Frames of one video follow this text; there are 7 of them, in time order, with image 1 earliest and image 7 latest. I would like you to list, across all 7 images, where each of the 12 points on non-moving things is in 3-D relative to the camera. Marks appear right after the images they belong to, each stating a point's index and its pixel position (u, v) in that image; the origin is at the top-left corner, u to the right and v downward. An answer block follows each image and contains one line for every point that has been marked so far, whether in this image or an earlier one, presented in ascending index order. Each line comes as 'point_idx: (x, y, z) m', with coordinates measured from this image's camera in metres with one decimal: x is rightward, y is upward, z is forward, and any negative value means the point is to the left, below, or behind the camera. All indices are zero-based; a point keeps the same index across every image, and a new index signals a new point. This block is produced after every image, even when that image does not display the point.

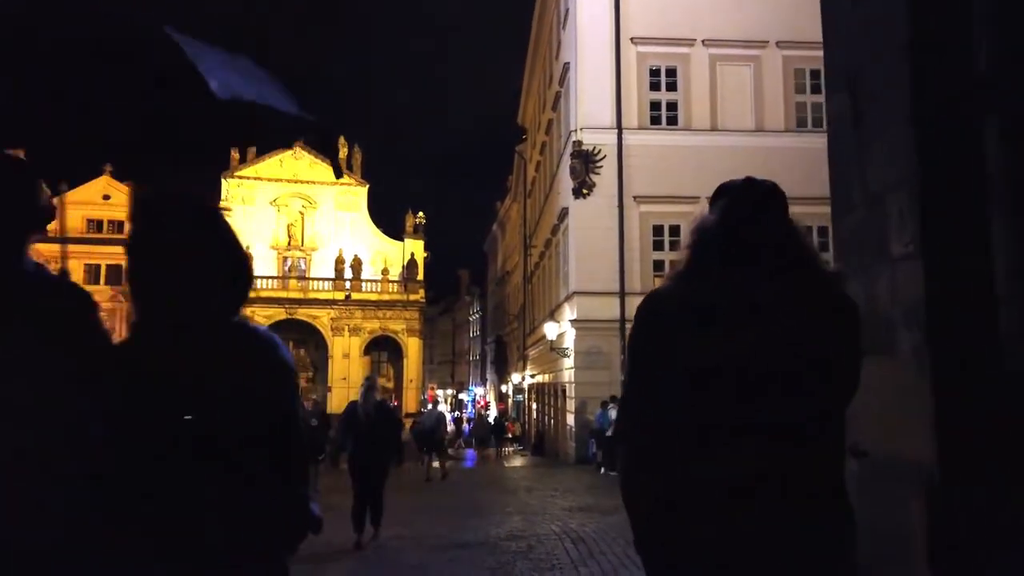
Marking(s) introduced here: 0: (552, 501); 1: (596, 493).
0: (+0.7, -3.9, +13.6) m
1: (+1.6, -4.0, +14.4) m
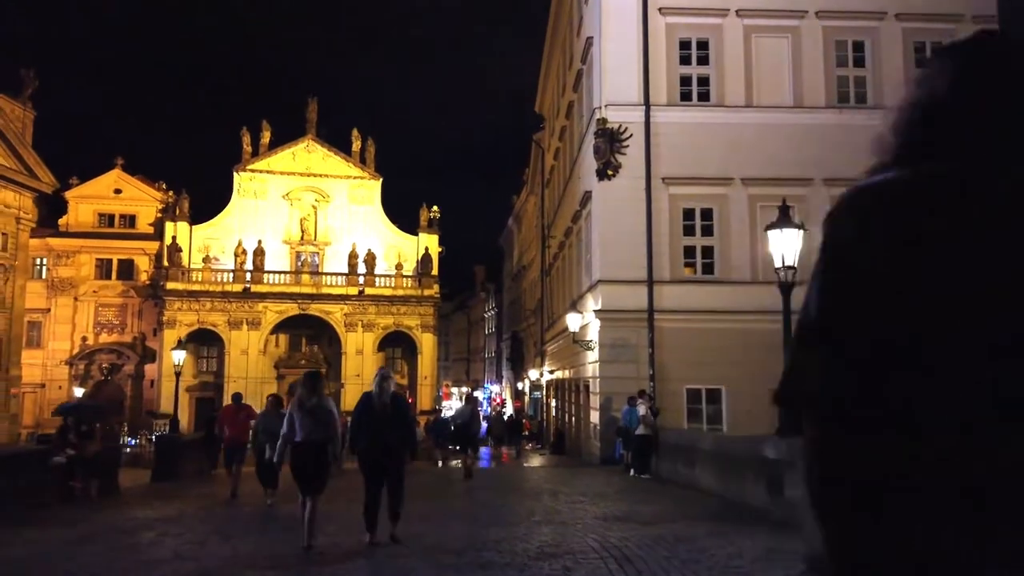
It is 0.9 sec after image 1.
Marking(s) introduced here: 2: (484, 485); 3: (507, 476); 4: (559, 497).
0: (+1.1, -3.6, +12.0) m
1: (+2.0, -3.7, +12.8) m
2: (-0.7, -4.7, +17.4) m
3: (-0.1, -5.1, +20.0) m
4: (+0.8, -3.9, +13.8) m
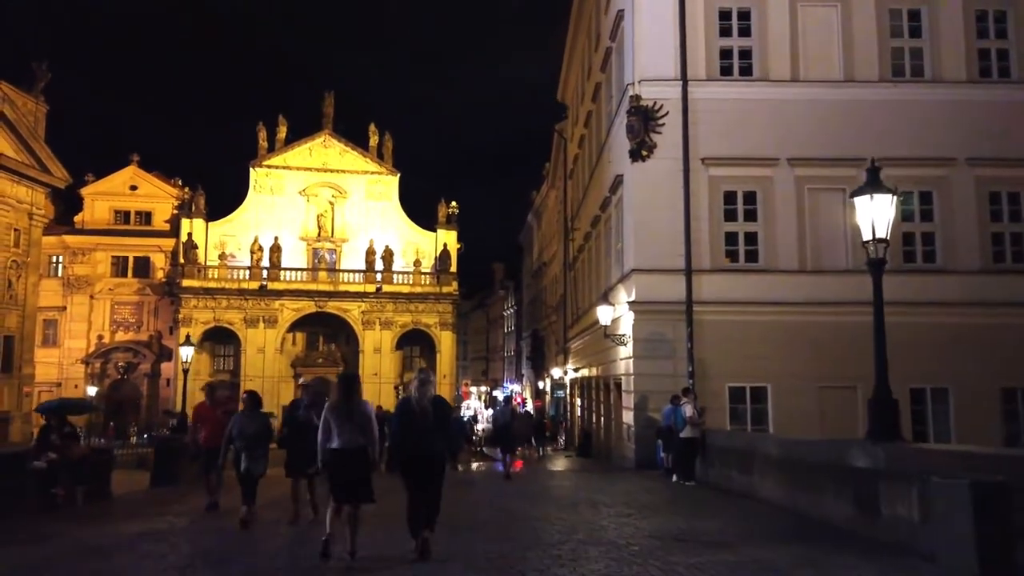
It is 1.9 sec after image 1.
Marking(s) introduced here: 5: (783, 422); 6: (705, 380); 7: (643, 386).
0: (+1.7, -3.3, +10.4) m
1: (+2.5, -3.4, +11.2) m
2: (-0.1, -4.4, +15.8) m
3: (+0.6, -4.8, +18.4) m
4: (+1.4, -3.6, +12.2) m
5: (+7.3, -3.6, +19.8) m
6: (+5.2, -2.5, +19.9) m
7: (+3.5, -2.7, +19.8) m
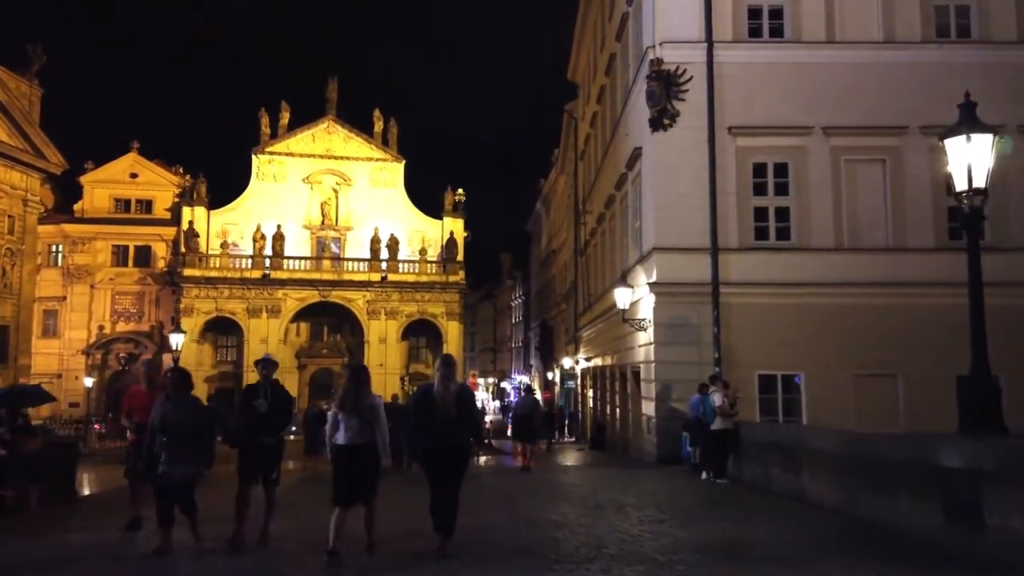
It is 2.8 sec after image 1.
0: (+1.8, -2.9, +8.9) m
1: (+2.7, -3.0, +9.6) m
2: (+0.1, -3.9, +14.3) m
3: (+0.9, -4.3, +16.9) m
4: (+1.6, -3.2, +10.7) m
5: (+7.5, -3.1, +18.2) m
6: (+5.5, -2.0, +18.3) m
7: (+3.8, -2.2, +18.2) m
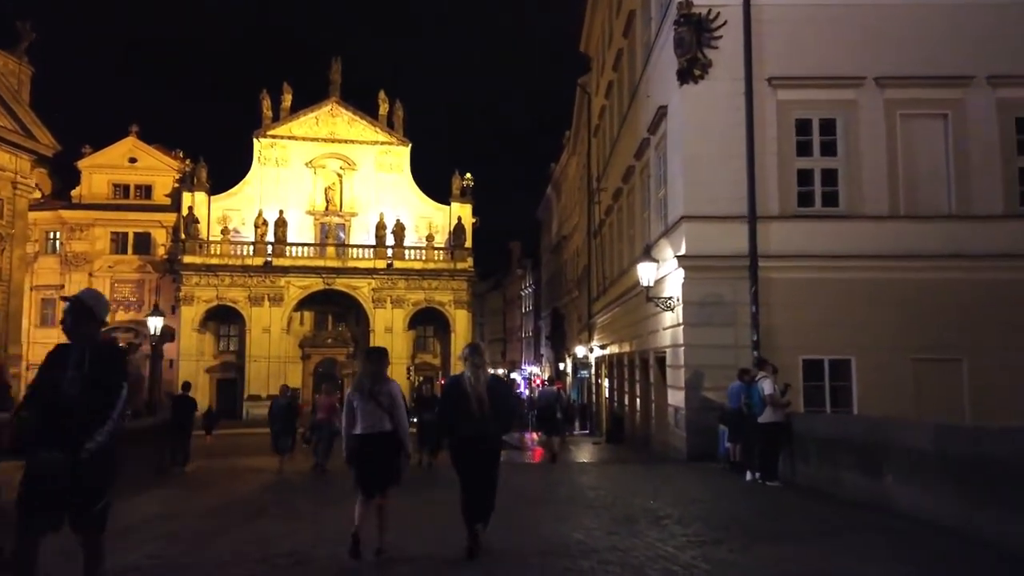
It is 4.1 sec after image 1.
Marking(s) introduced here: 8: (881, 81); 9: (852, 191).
0: (+1.9, -2.4, +6.8) m
1: (+2.8, -2.5, +7.5) m
2: (+0.3, -3.4, +12.2) m
3: (+1.1, -3.8, +14.8) m
4: (+1.7, -2.7, +8.5) m
5: (+7.8, -2.5, +16.0) m
6: (+5.7, -1.4, +16.1) m
7: (+4.0, -1.6, +16.0) m
8: (+8.3, +4.6, +16.5) m
9: (+7.6, +2.2, +16.4) m
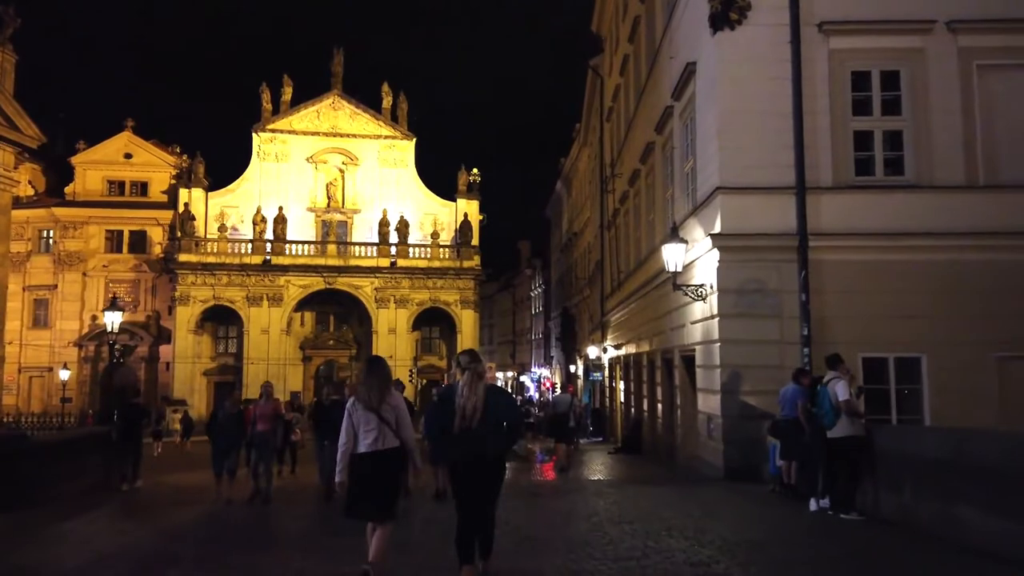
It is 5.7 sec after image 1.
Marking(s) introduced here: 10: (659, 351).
0: (+1.8, -2.1, +4.1) m
1: (+2.7, -2.2, +4.8) m
2: (+0.3, -3.1, +9.6) m
3: (+1.1, -3.5, +12.2) m
4: (+1.6, -2.4, +5.9) m
5: (+7.8, -2.2, +13.3) m
6: (+5.7, -1.1, +13.4) m
7: (+4.1, -1.3, +13.4) m
8: (+8.3, +4.9, +13.9) m
9: (+7.6, +2.4, +13.7) m
10: (+3.9, -1.6, +19.4) m
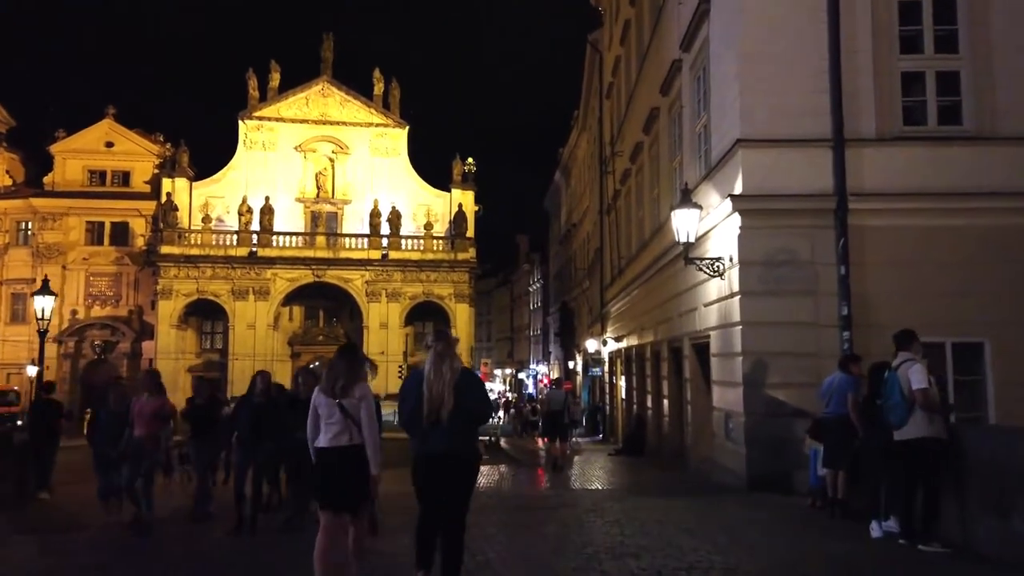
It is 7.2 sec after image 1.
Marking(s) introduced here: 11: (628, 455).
0: (+1.5, -1.7, +1.9) m
1: (+2.4, -1.8, +2.6) m
2: (0.0, -2.7, +7.4) m
3: (+0.8, -3.1, +9.9) m
4: (+1.3, -2.0, +3.7) m
5: (+7.5, -1.8, +11.1) m
6: (+5.4, -0.7, +11.1) m
7: (+3.8, -0.9, +11.1) m
8: (+8.0, +5.4, +11.6) m
9: (+7.3, +2.9, +11.4) m
10: (+3.6, -1.2, +17.1) m
11: (+3.2, -4.6, +20.0) m
